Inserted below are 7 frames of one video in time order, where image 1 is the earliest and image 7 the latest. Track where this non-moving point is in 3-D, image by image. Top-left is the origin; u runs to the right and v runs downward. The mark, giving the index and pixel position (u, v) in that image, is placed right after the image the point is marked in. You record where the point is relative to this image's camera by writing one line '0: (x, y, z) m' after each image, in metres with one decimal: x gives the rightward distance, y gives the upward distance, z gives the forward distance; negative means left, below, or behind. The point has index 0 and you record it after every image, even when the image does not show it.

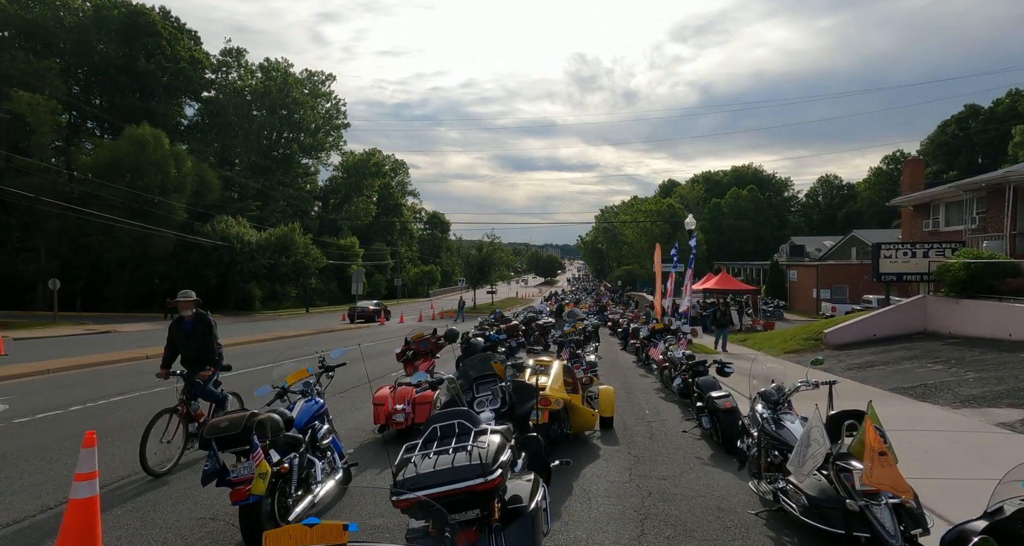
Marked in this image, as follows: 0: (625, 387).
0: (+2.5, -2.6, +12.3) m
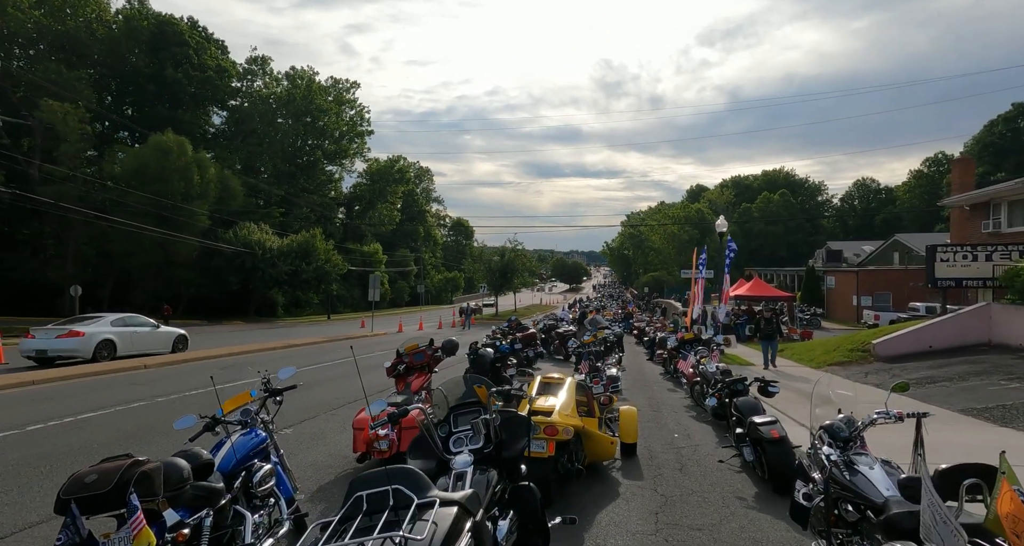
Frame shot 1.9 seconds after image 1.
0: (+2.8, -2.6, +11.1) m
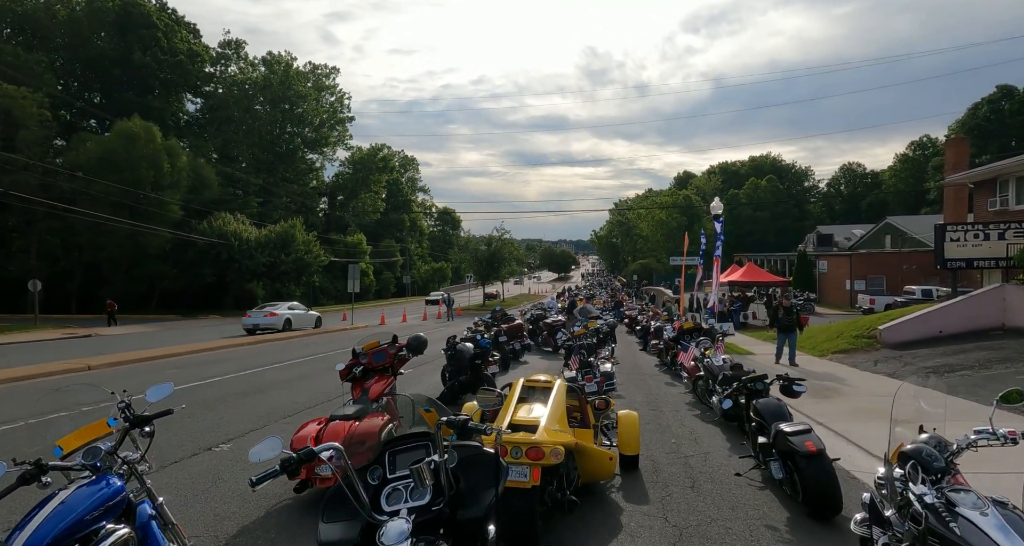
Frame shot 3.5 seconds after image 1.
0: (+2.5, -2.3, +10.0) m
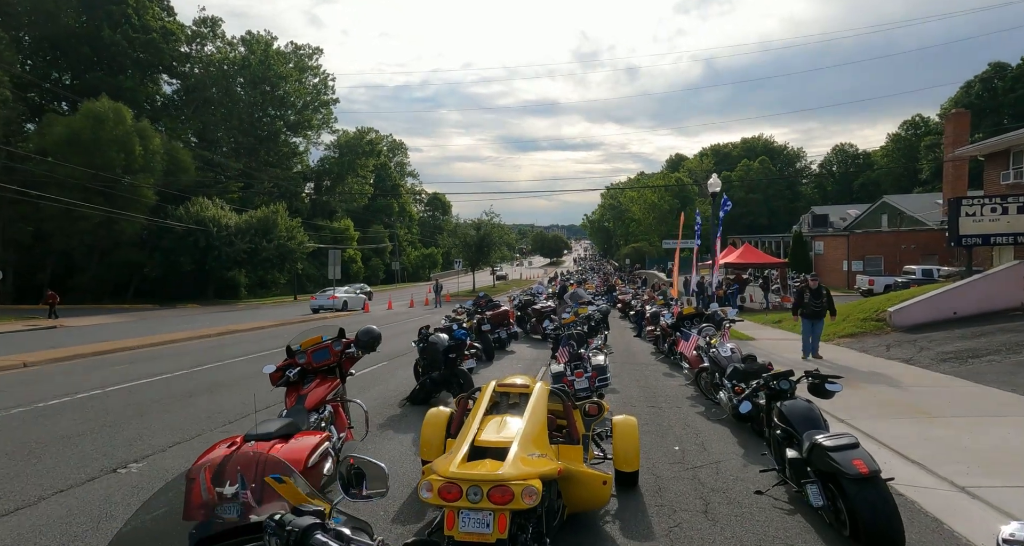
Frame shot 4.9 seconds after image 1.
0: (+2.2, -2.0, +8.9) m
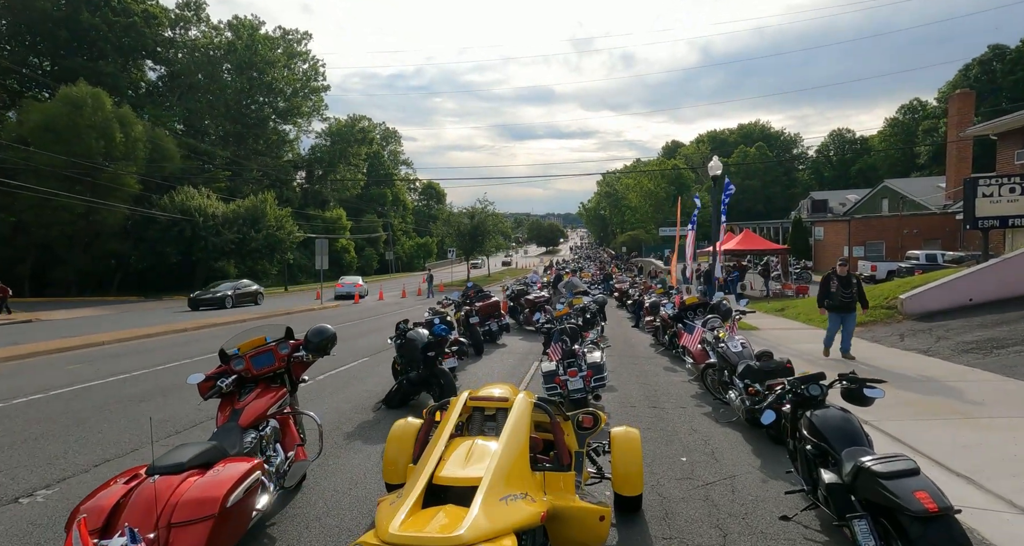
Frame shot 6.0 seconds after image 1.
0: (+2.0, -1.8, +8.2) m
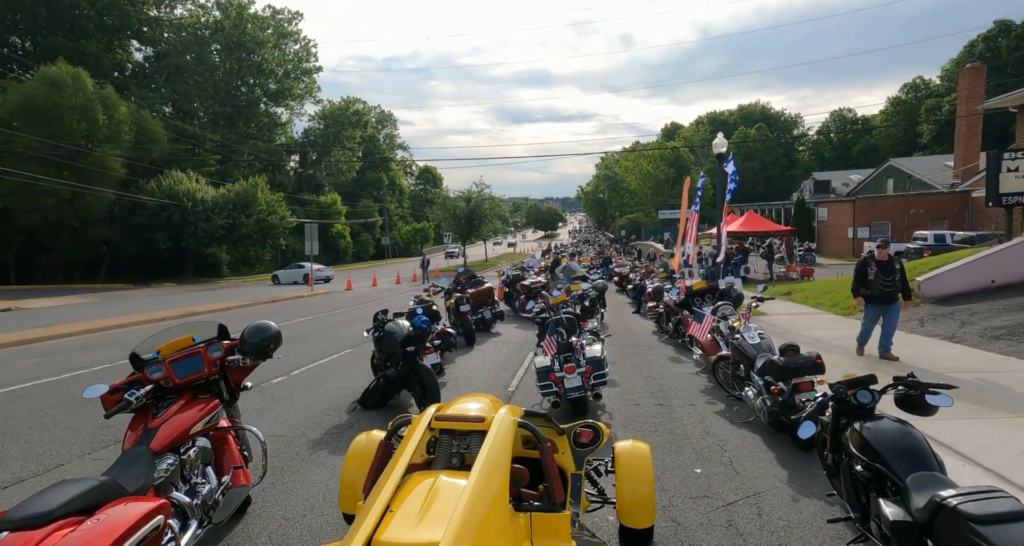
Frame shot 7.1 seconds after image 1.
0: (+1.9, -1.6, +7.4) m
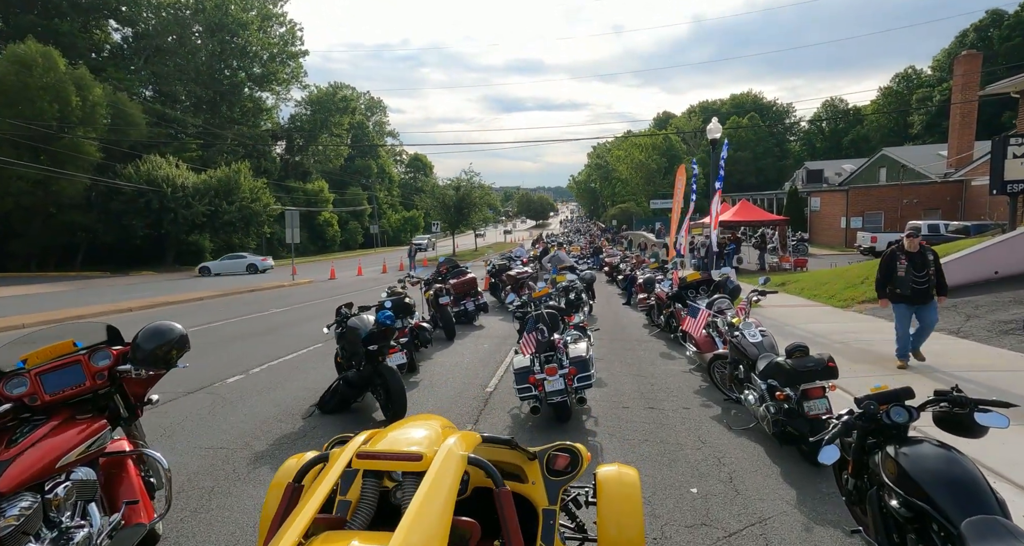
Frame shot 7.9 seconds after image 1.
0: (+1.6, -1.5, +6.8) m
